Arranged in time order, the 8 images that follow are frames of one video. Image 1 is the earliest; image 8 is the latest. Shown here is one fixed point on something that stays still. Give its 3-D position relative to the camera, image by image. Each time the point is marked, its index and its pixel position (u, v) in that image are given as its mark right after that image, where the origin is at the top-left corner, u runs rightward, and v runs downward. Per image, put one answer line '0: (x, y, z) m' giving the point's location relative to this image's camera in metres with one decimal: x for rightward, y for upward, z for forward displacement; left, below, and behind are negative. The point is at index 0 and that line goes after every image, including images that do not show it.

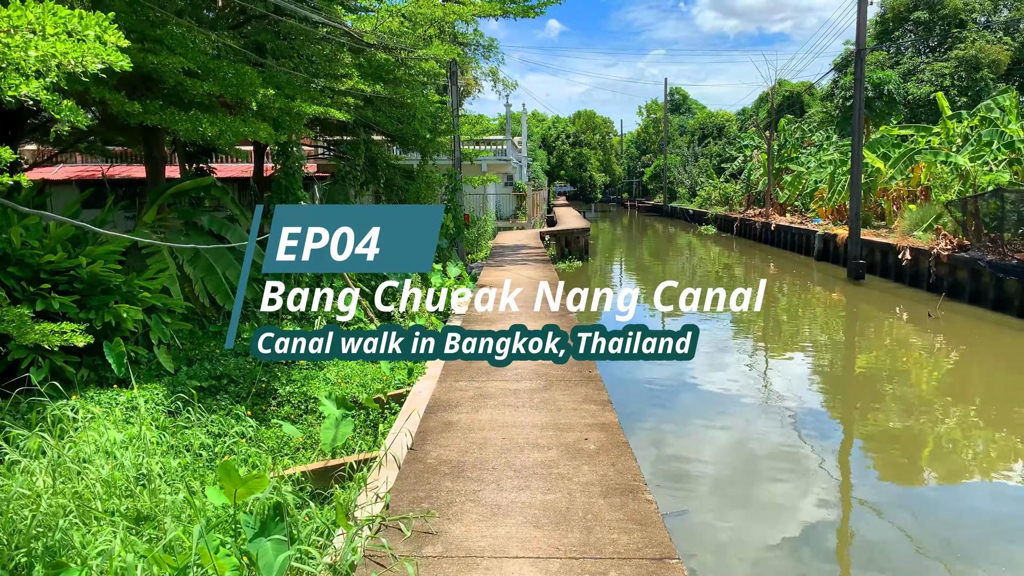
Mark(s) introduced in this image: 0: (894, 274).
0: (+6.3, +0.2, +13.7) m
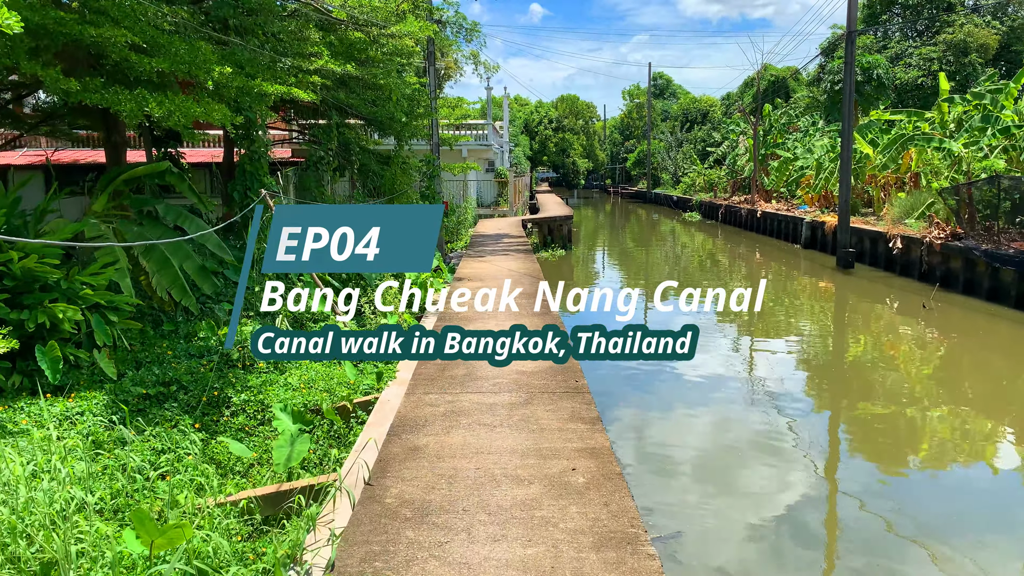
0: (+6.0, +0.4, +13.4) m
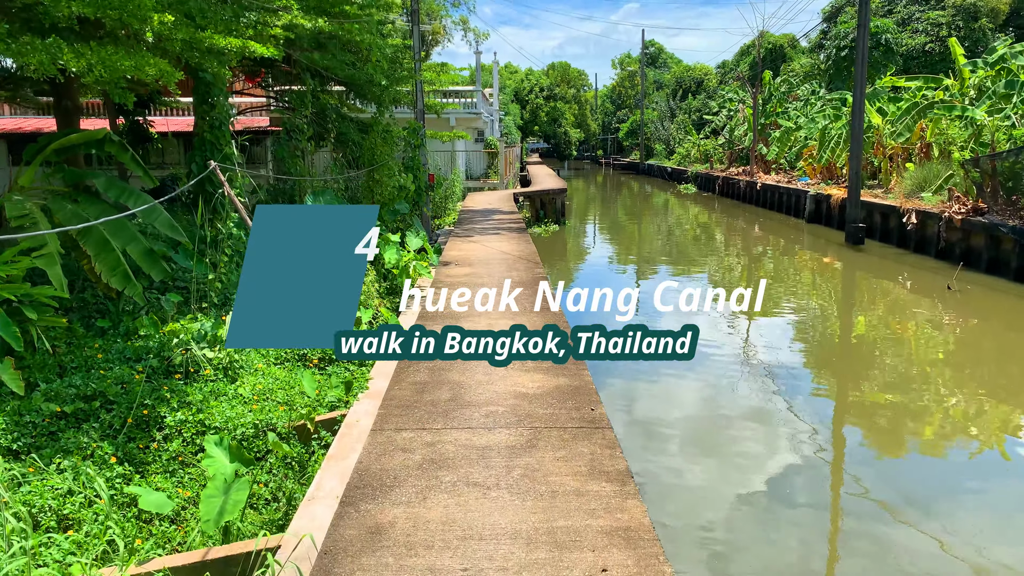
0: (+5.9, +0.8, +12.7) m
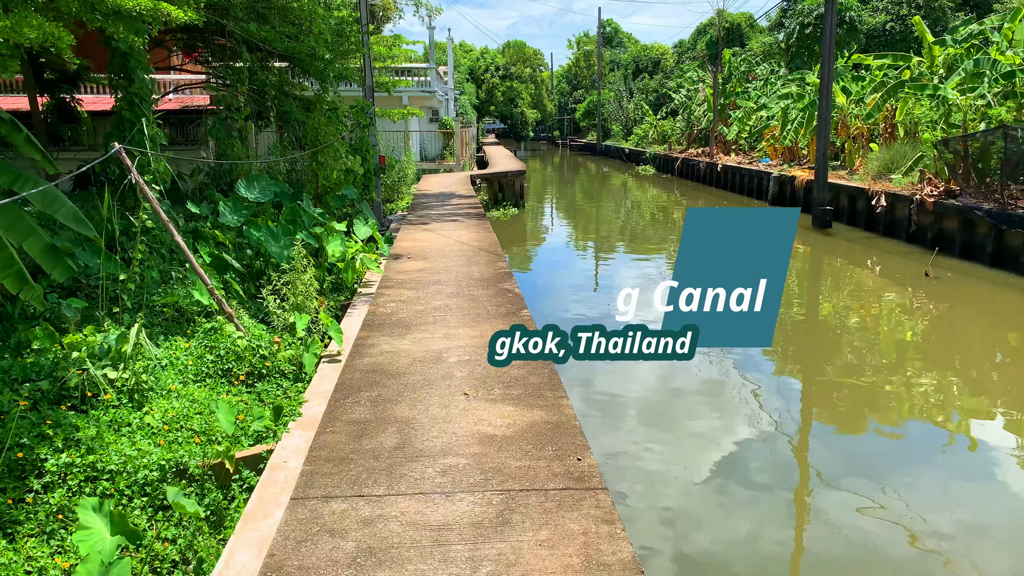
0: (+5.2, +1.0, +12.4) m
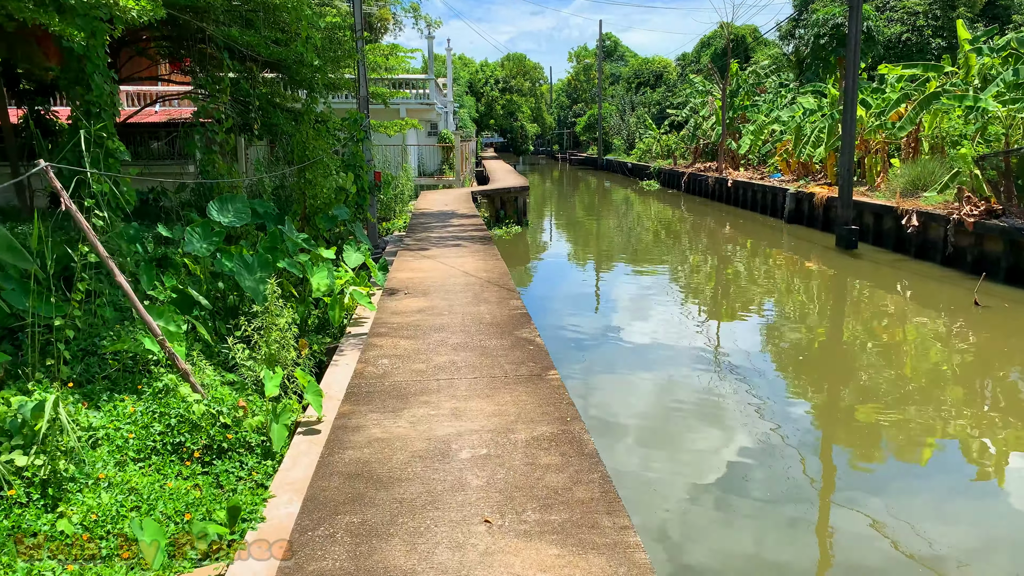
0: (+5.3, +0.6, +11.6) m
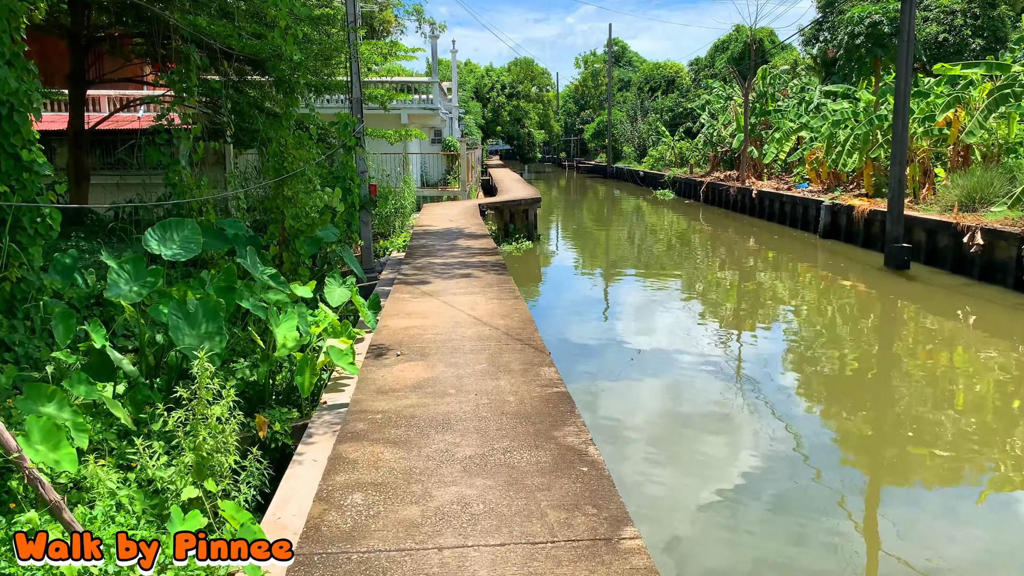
0: (+5.5, +0.3, +10.4) m
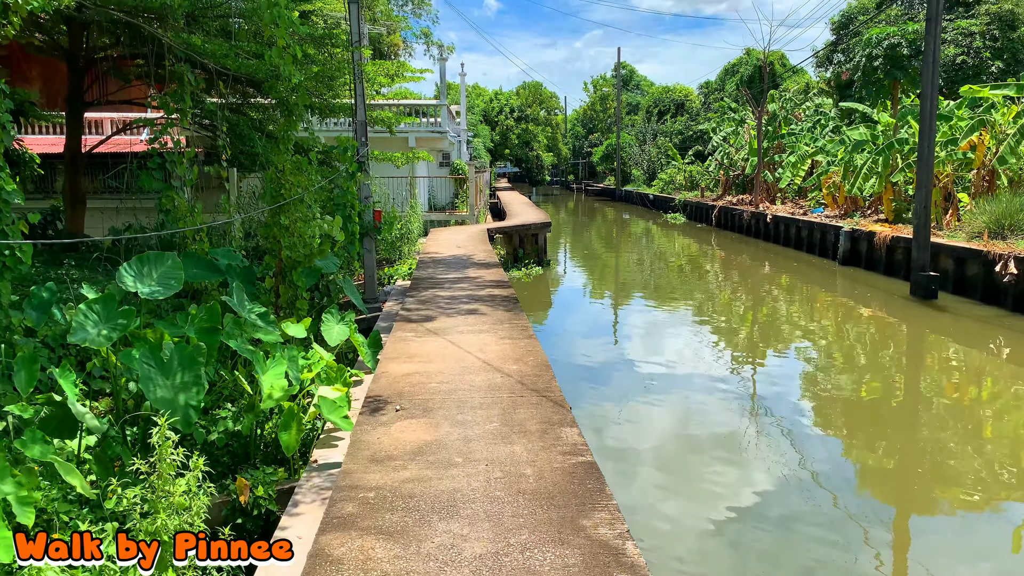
0: (+5.6, 0.0, +10.0) m
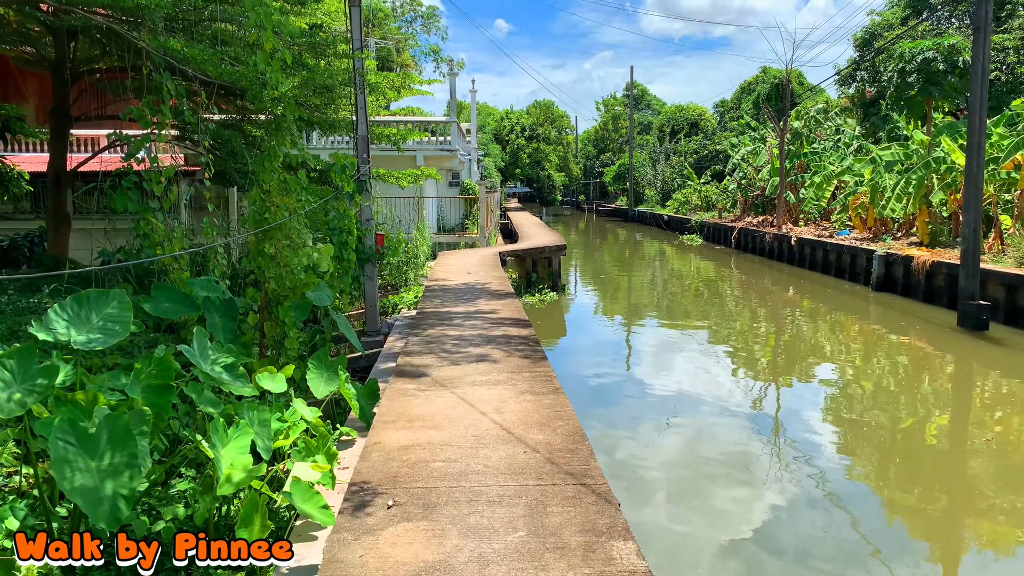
0: (+5.7, -0.4, +9.2) m
